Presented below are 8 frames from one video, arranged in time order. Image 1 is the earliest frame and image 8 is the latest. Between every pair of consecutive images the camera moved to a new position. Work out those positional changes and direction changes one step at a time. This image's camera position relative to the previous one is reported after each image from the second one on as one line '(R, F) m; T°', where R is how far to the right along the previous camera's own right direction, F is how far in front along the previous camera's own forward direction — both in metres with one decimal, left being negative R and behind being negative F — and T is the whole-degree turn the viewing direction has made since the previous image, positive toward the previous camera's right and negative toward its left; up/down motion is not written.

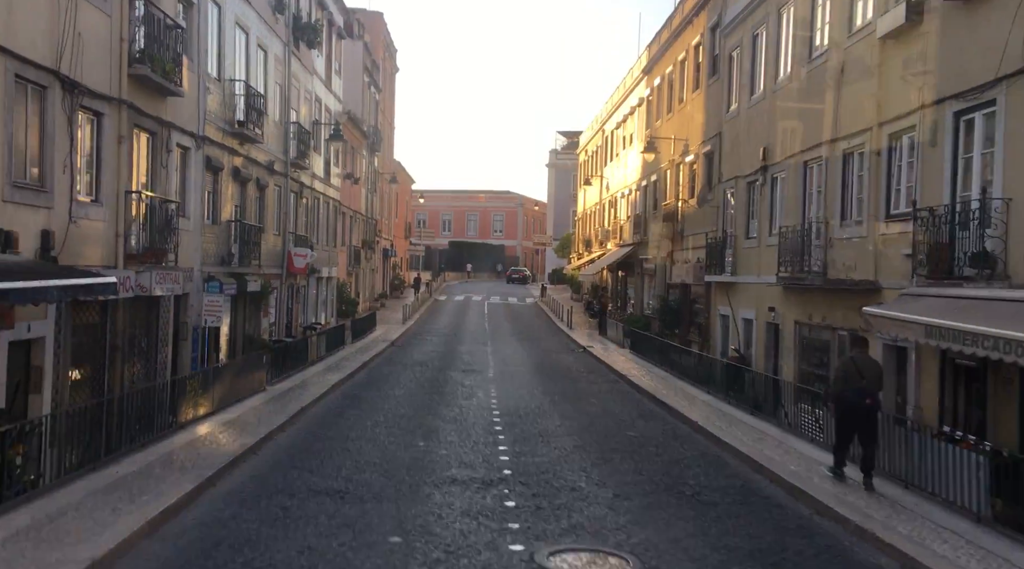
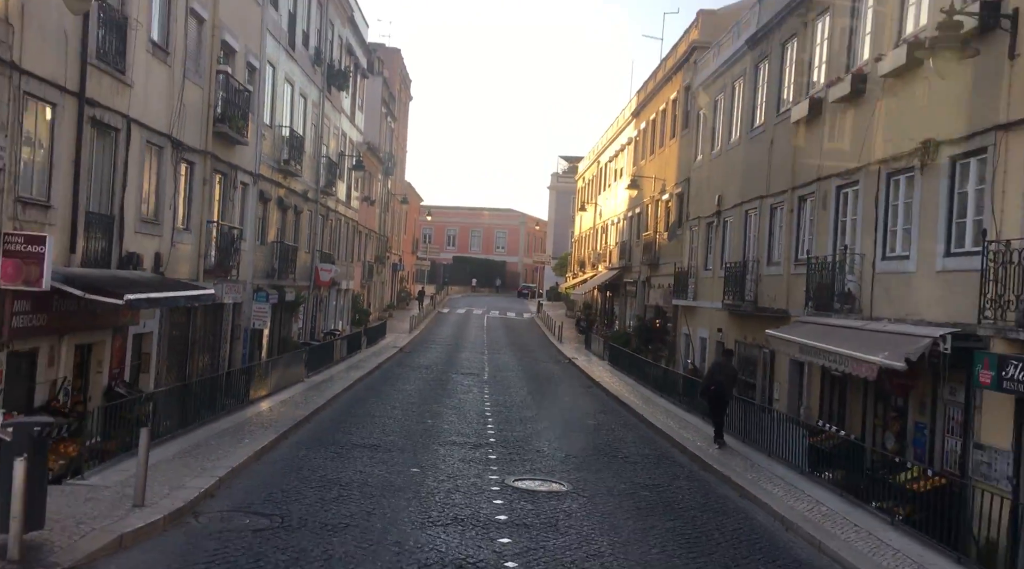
(+0.2, -4.2) m; 0°
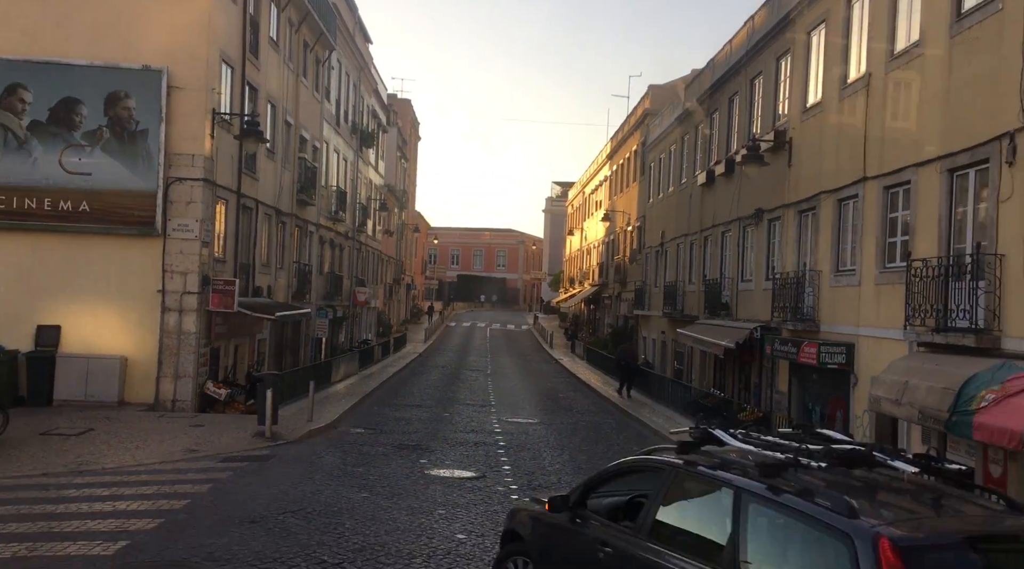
(+0.3, -8.2) m; 0°
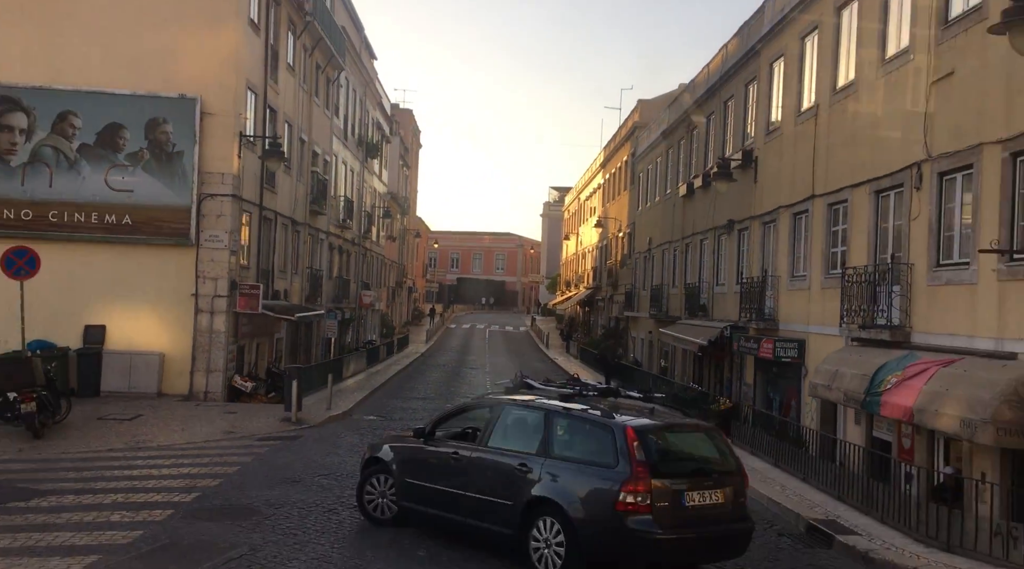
(+0.1, -2.3) m; 0°
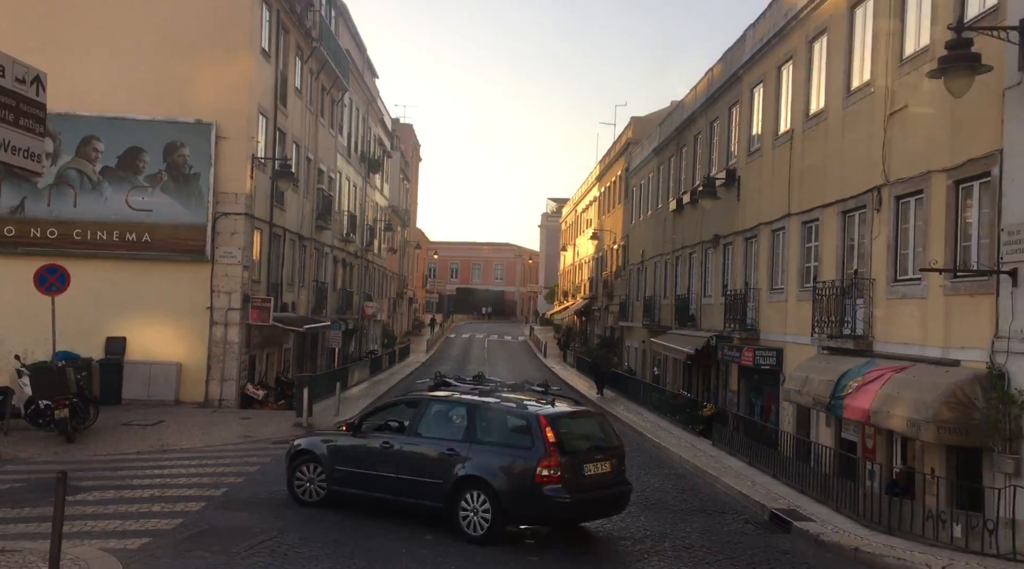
(0.0, -1.3) m; 0°
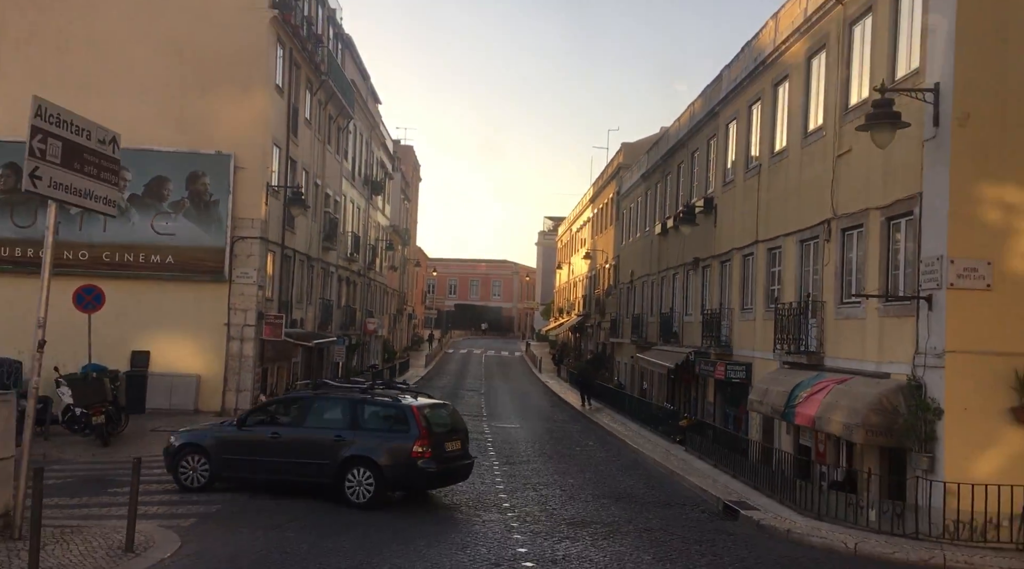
(+0.1, -1.9) m; 0°
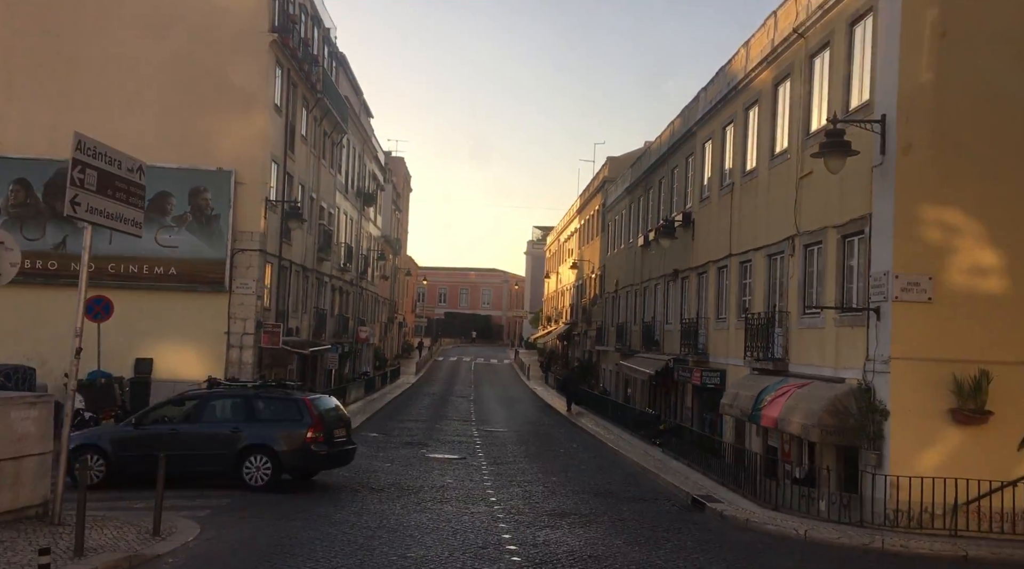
(+0.1, -1.2) m; +1°
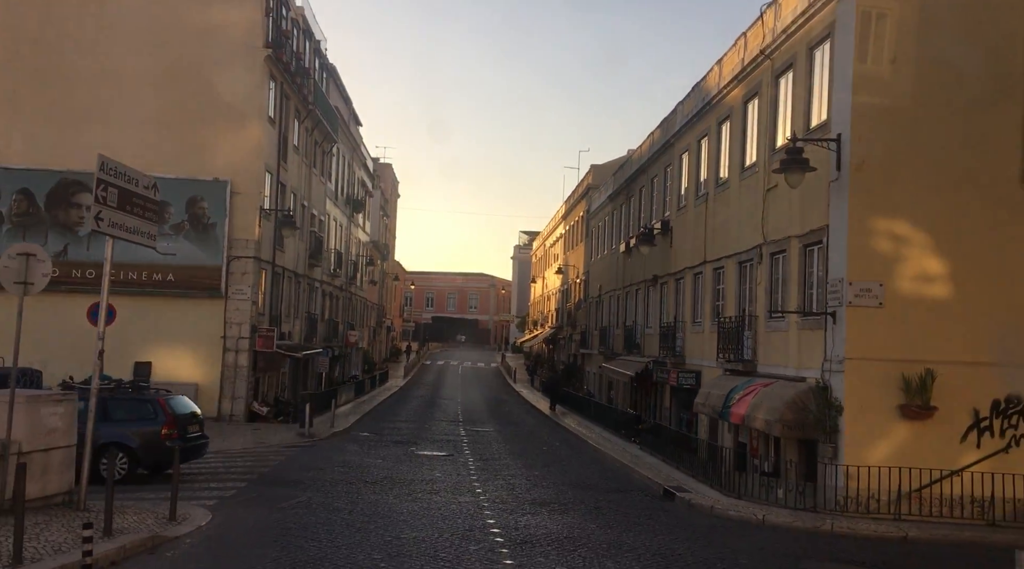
(0.0, -1.1) m; +1°
